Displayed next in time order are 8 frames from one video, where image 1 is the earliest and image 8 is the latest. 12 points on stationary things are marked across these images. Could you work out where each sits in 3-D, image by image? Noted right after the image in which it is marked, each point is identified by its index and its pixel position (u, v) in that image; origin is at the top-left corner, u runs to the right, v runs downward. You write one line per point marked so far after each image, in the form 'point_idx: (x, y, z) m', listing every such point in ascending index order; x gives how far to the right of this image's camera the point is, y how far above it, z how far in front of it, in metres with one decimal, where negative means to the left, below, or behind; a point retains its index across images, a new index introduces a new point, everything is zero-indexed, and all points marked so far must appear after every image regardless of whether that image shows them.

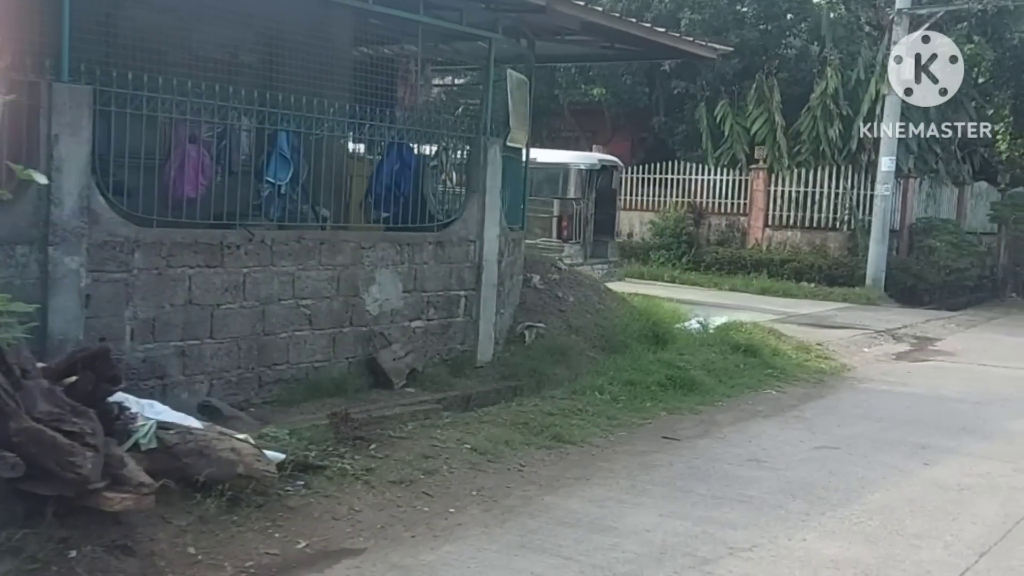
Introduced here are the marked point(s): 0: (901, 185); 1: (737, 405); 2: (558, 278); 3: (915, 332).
0: (+9.5, +2.5, +18.9) m
1: (+2.2, -1.2, +7.7) m
2: (+0.6, +0.1, +10.8) m
3: (+7.1, -0.8, +13.7) m
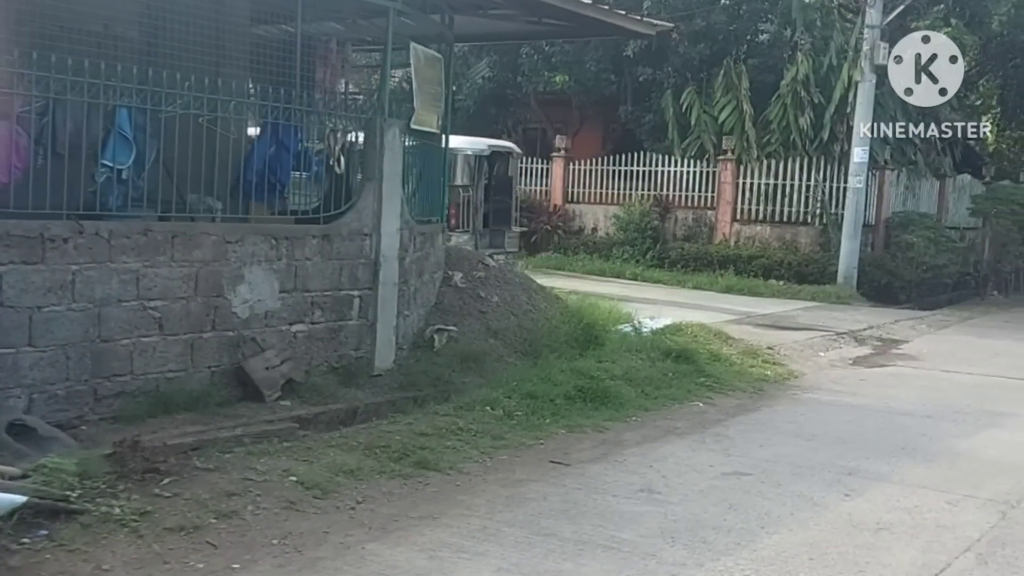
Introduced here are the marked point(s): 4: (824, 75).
0: (+8.5, +2.6, +18.0) m
1: (+1.2, -1.2, +6.9) m
2: (-0.4, +0.2, +9.9) m
3: (+6.1, -0.8, +12.8) m
4: (+7.0, +4.8, +17.4) m
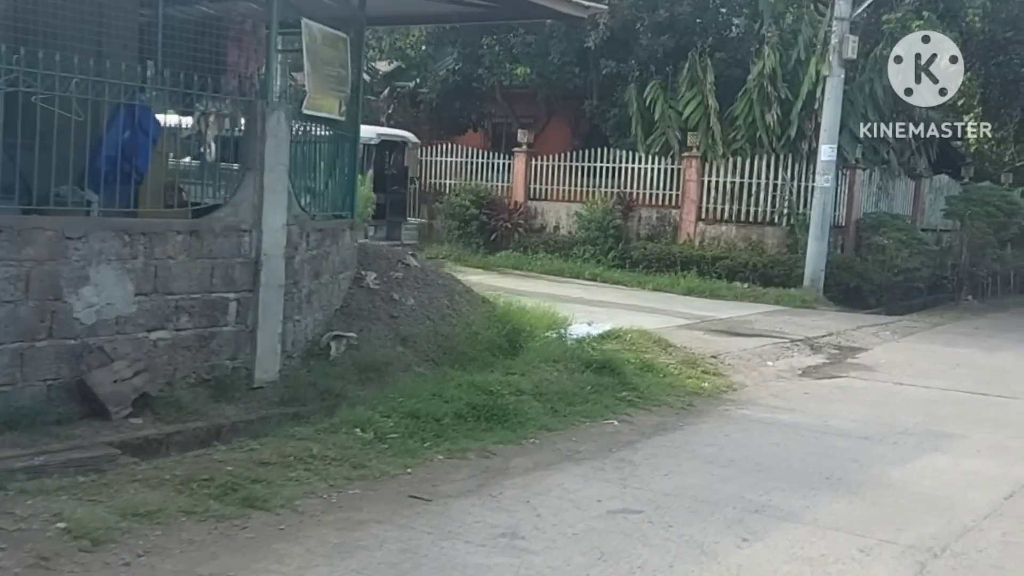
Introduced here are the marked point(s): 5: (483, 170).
0: (+7.5, +2.5, +17.3) m
1: (+0.3, -1.2, +6.1) m
2: (-1.3, +0.1, +9.2) m
3: (+5.1, -0.8, +12.1) m
4: (+6.0, +4.7, +16.7) m
5: (-0.8, +3.0, +19.6) m
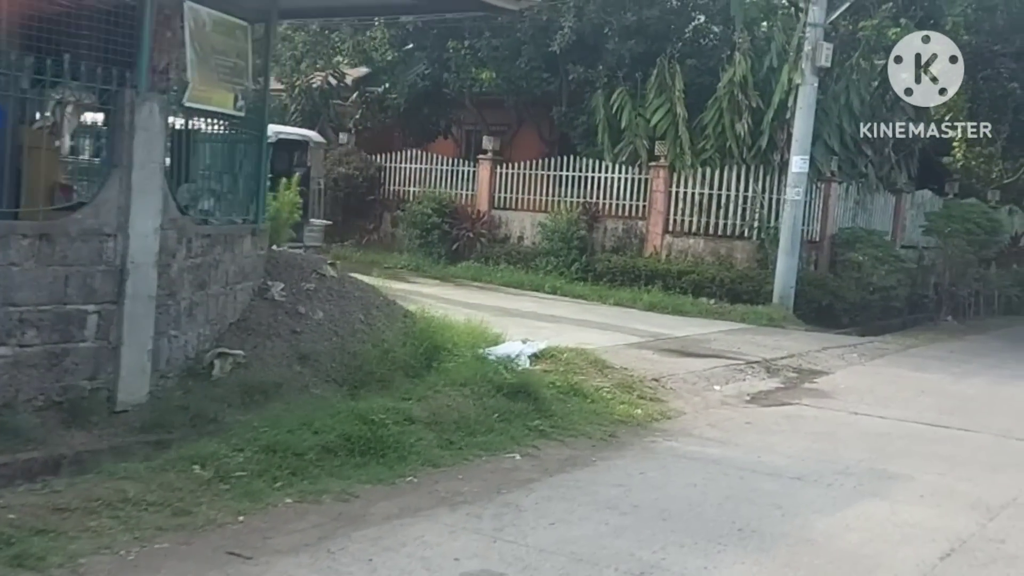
0: (+6.7, +2.1, +16.6) m
1: (-0.5, -1.4, +5.4) m
2: (-2.2, 0.0, +8.4) m
3: (+4.2, -1.1, +11.4) m
4: (+5.2, +4.4, +16.1) m
5: (-1.6, +2.7, +18.9) m
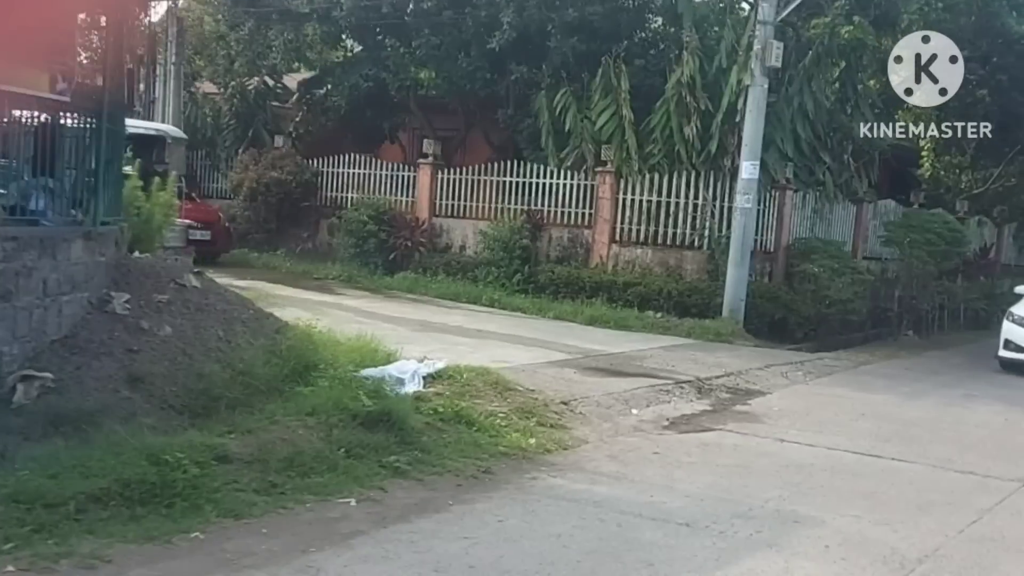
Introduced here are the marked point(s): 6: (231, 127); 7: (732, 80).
0: (+5.4, +1.9, +15.8) m
1: (-1.6, -1.4, +4.4) m
2: (-3.3, -0.1, +7.4) m
3: (+3.0, -1.3, +10.5) m
4: (+4.0, +4.1, +15.3) m
5: (-2.9, +2.4, +17.9) m
6: (-7.3, +4.2, +20.0) m
7: (+4.1, +3.9, +14.6) m
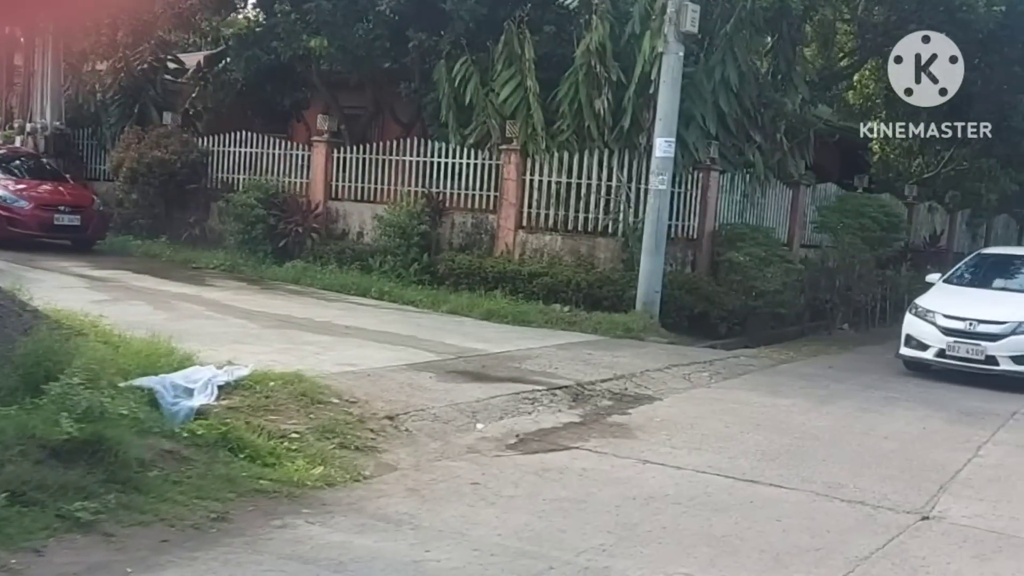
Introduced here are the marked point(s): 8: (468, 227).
0: (+3.5, +2.1, +14.5) m
1: (-3.1, -1.4, +2.9) m
2: (-4.9, 0.0, +5.9) m
3: (+1.4, -1.2, +9.1) m
4: (+2.1, +4.3, +13.9) m
5: (-4.9, +2.6, +16.3) m
6: (-9.3, +4.4, +18.2) m
7: (+2.3, +4.1, +13.3) m
8: (-0.8, +1.1, +14.5) m
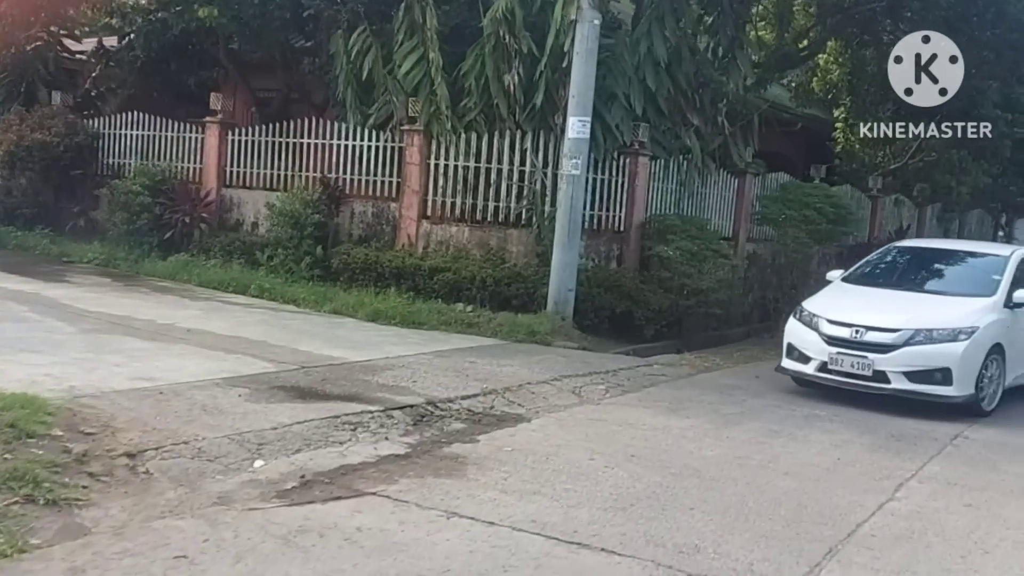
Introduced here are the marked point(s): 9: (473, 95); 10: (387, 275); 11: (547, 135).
0: (+1.9, +2.1, +13.1) m
1: (-4.5, -1.4, +1.3) m
2: (-6.4, 0.0, +4.3) m
3: (-0.2, -1.1, +7.7) m
4: (+0.5, +4.3, +12.4) m
5: (-6.5, +2.7, +14.7) m
6: (-10.9, +4.5, +16.6) m
7: (+0.7, +4.1, +11.8) m
8: (-2.4, +1.2, +13.0) m
9: (-0.6, +3.1, +12.3) m
10: (-1.9, +0.2, +12.3) m
11: (+0.6, +2.4, +12.2) m
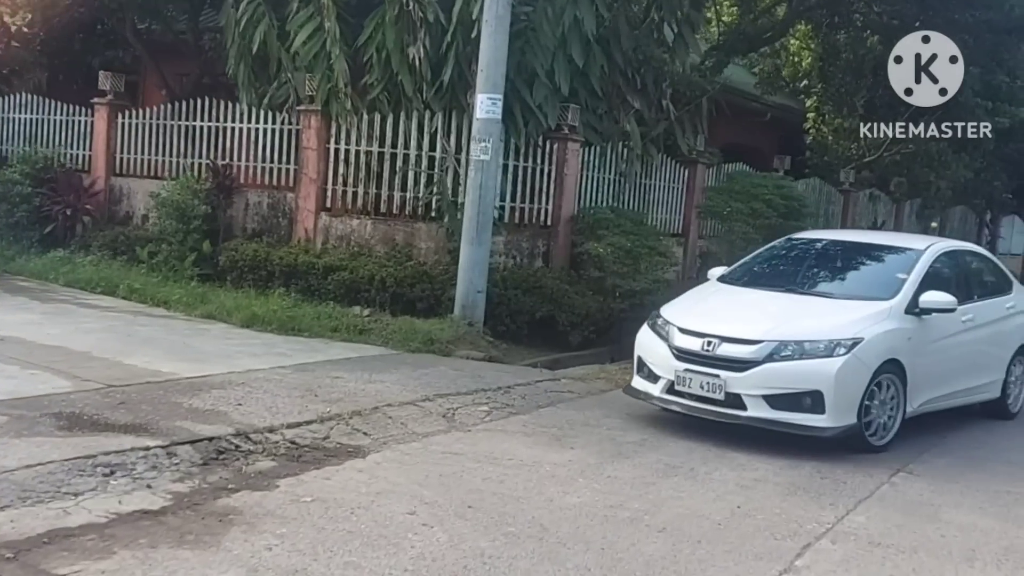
0: (+0.6, +2.1, +11.7) m
1: (-5.8, -1.4, -0.1) m
2: (-7.6, 0.0, +2.9) m
3: (-1.4, -1.2, +6.3) m
4: (-0.8, +4.3, +11.0) m
5: (-7.8, +2.7, +13.3) m
6: (-12.2, +4.5, +15.1) m
7: (-0.6, +4.1, +10.4) m
8: (-3.7, +1.2, +11.6) m
9: (-1.9, +3.1, +10.9) m
10: (-3.2, +0.2, +10.9) m
11: (-0.7, +2.4, +10.8) m
